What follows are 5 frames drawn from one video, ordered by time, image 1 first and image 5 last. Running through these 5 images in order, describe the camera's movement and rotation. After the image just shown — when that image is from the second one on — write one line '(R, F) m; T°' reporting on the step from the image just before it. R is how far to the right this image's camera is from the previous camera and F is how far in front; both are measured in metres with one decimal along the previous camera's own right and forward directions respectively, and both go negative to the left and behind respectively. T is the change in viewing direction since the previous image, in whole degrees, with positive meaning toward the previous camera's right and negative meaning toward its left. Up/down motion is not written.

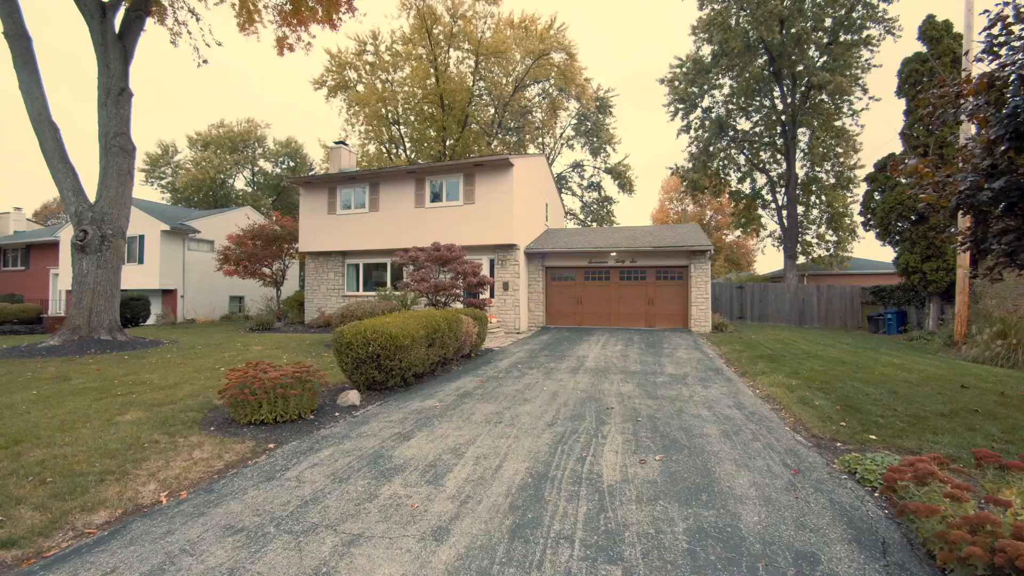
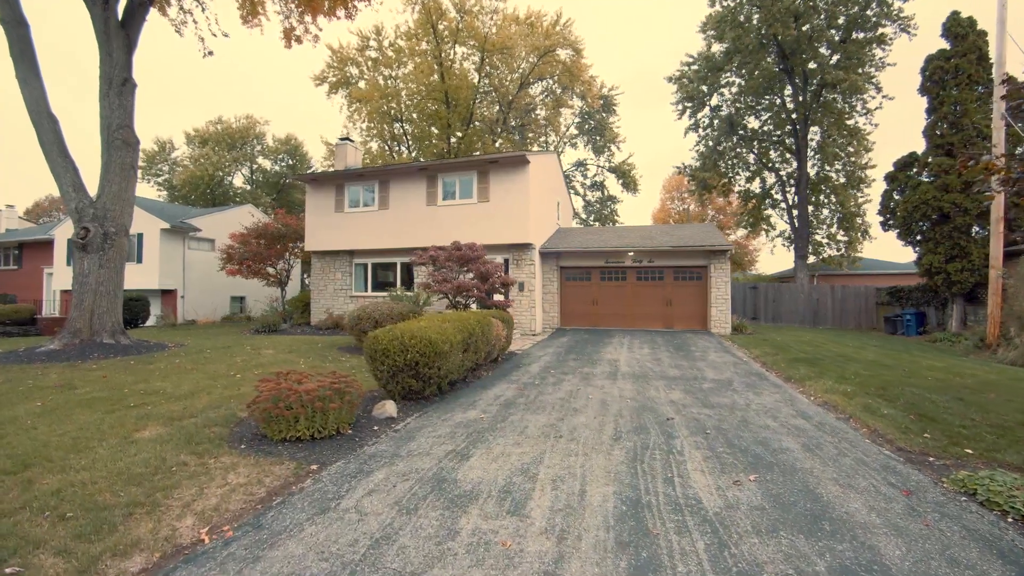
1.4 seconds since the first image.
(-0.7, +0.5) m; +1°
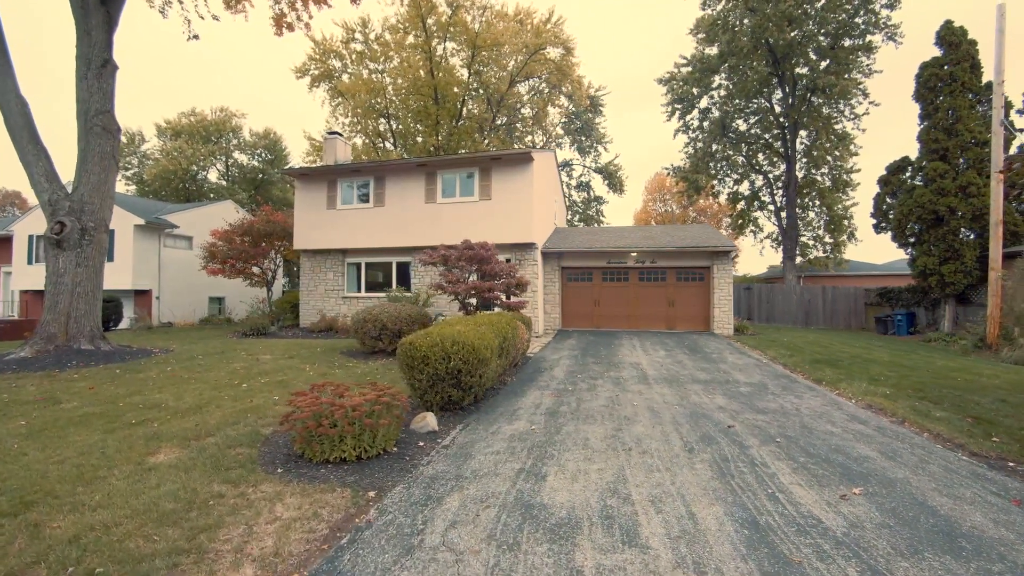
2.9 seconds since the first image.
(-0.9, +0.5) m; +3°
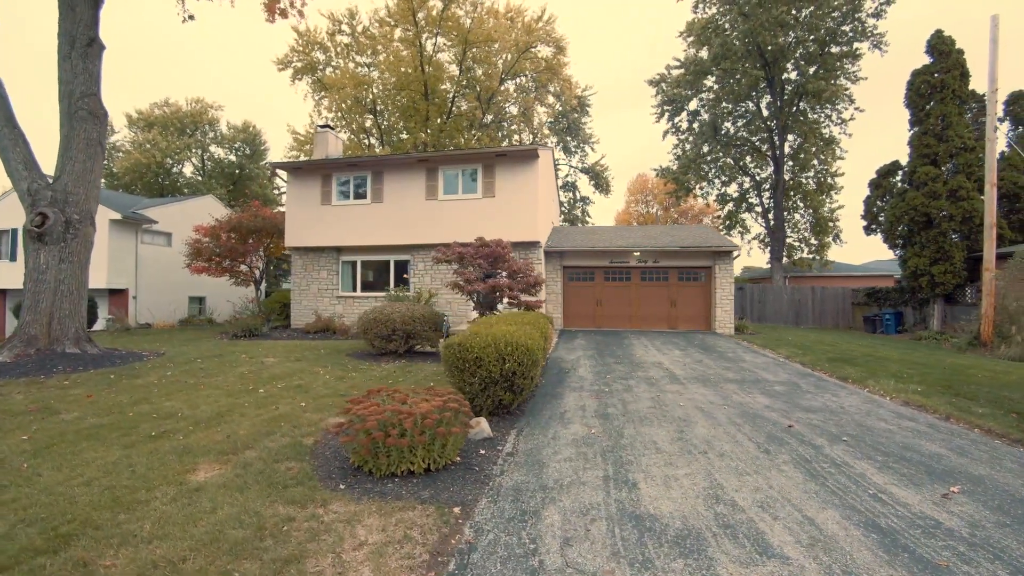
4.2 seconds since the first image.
(-0.9, +0.4) m; +3°
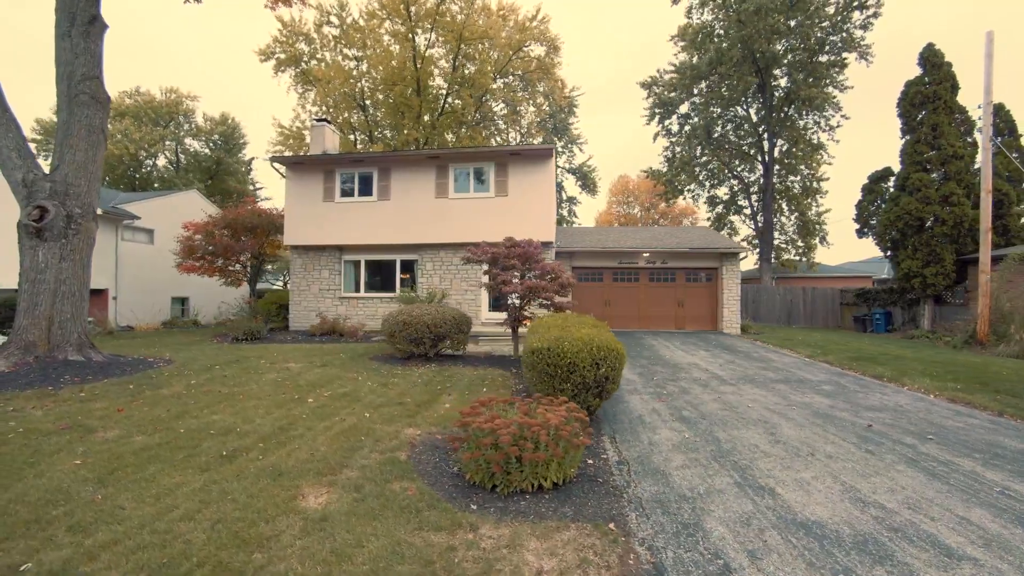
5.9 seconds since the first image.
(-1.2, +0.3) m; +4°
